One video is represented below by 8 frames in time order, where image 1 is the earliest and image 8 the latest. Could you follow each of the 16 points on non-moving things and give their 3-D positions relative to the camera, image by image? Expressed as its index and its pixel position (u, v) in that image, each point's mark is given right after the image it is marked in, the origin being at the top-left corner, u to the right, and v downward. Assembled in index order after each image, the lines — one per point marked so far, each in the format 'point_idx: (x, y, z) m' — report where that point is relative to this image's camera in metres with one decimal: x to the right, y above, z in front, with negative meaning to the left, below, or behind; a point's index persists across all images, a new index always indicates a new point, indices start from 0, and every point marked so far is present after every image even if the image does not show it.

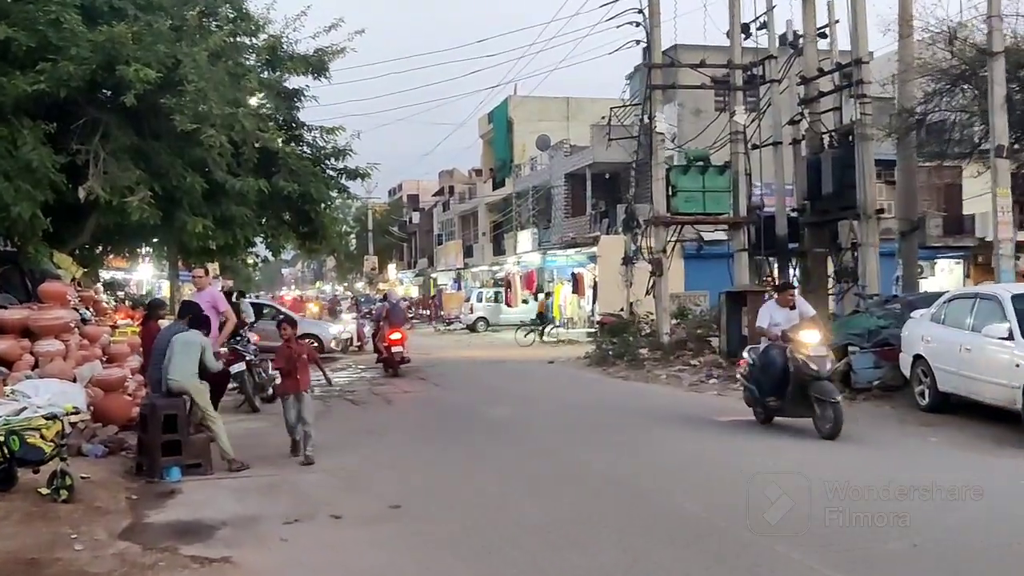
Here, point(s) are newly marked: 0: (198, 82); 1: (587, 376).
0: (-4.4, +2.9, +14.3) m
1: (+1.3, -1.5, +17.5) m
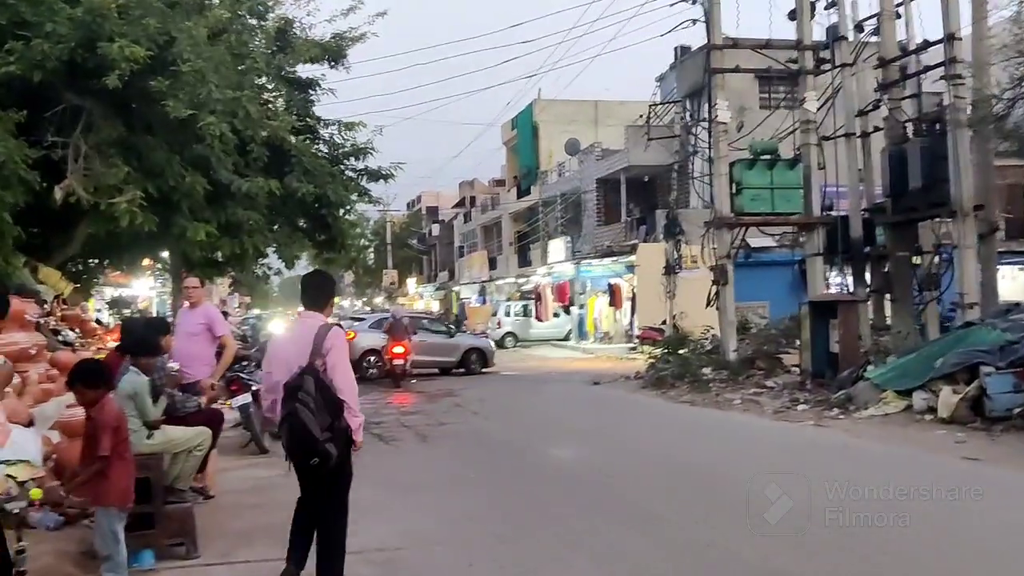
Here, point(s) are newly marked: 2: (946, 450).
0: (-3.8, +2.7, +12.2) m
1: (+2.0, -1.7, +15.2) m
2: (+4.3, -1.6, +10.1) m
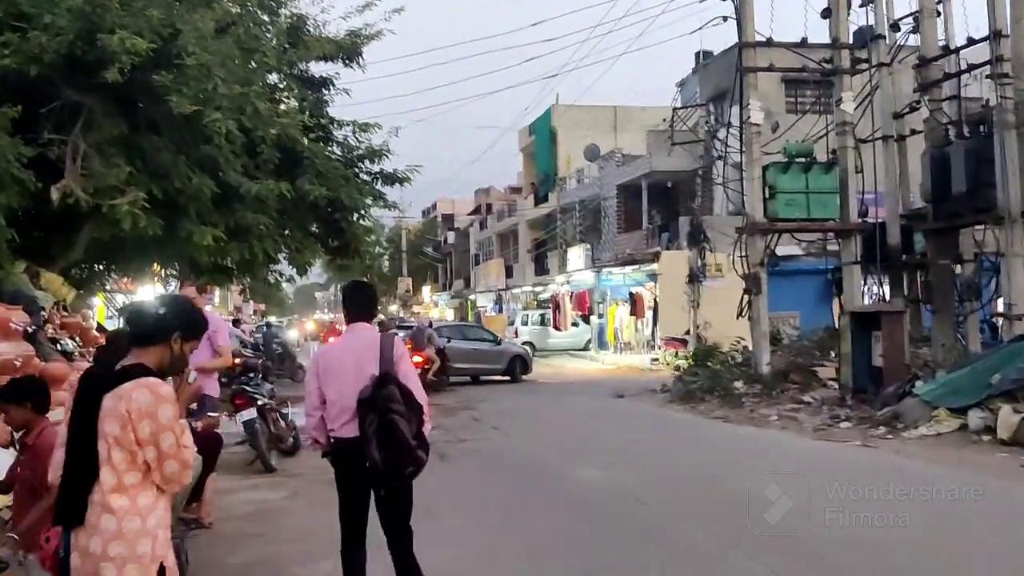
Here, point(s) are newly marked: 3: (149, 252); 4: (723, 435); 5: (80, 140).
0: (-3.5, +2.6, +11.5) m
1: (+2.3, -1.8, +14.4) m
2: (+4.5, -1.7, +9.3) m
3: (-5.3, +0.6, +14.9) m
4: (+2.6, -1.8, +12.4) m
5: (-5.0, +1.7, +11.7) m
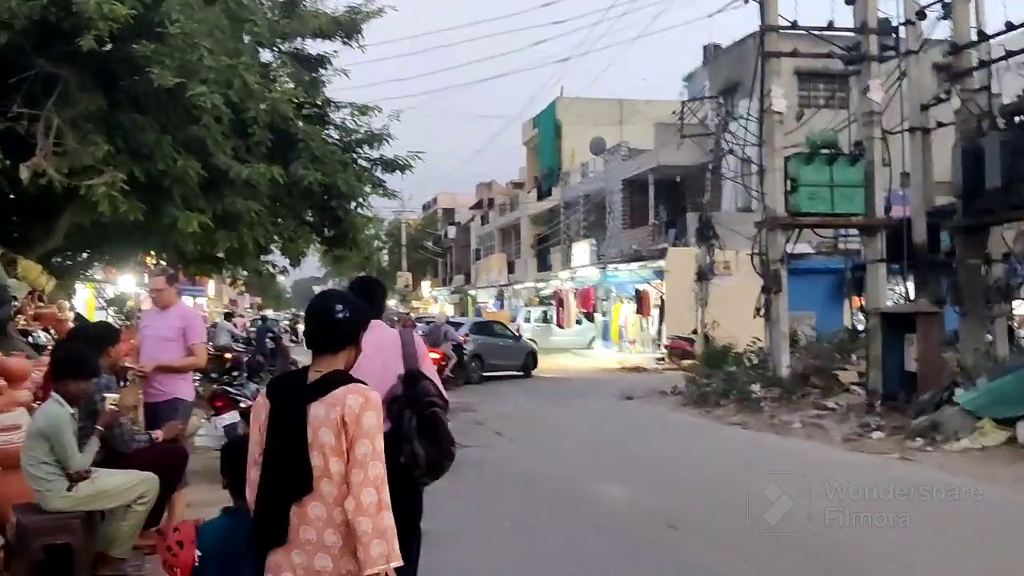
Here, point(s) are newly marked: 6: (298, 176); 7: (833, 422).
0: (-3.4, +2.7, +10.6) m
1: (+2.4, -1.8, +13.5) m
2: (+4.6, -1.7, +8.4) m
3: (-5.2, +0.7, +14.0) m
4: (+2.6, -1.8, +11.6) m
5: (-4.8, +1.8, +10.8) m
6: (-3.0, +1.6, +14.2) m
7: (+3.9, -1.6, +12.4) m
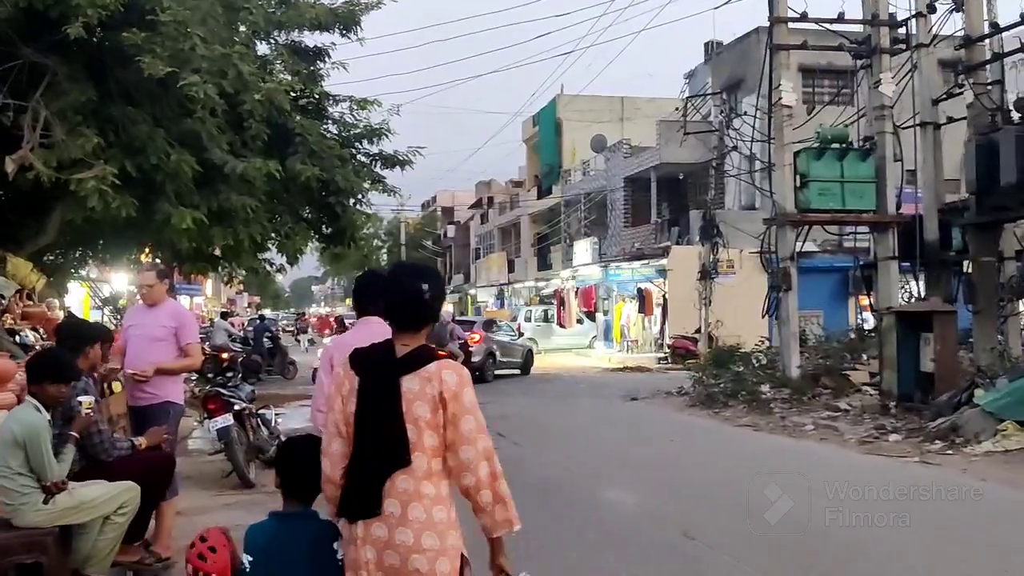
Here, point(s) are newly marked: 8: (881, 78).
0: (-3.3, +2.8, +10.2) m
1: (+2.4, -1.7, +13.2) m
2: (+4.7, -1.7, +8.0) m
3: (-5.2, +0.7, +13.6) m
4: (+2.7, -1.8, +11.2) m
5: (-4.8, +1.9, +10.4) m
6: (-2.9, +1.6, +13.8) m
7: (+3.9, -1.6, +12.0) m
8: (+5.4, +3.1, +15.0) m
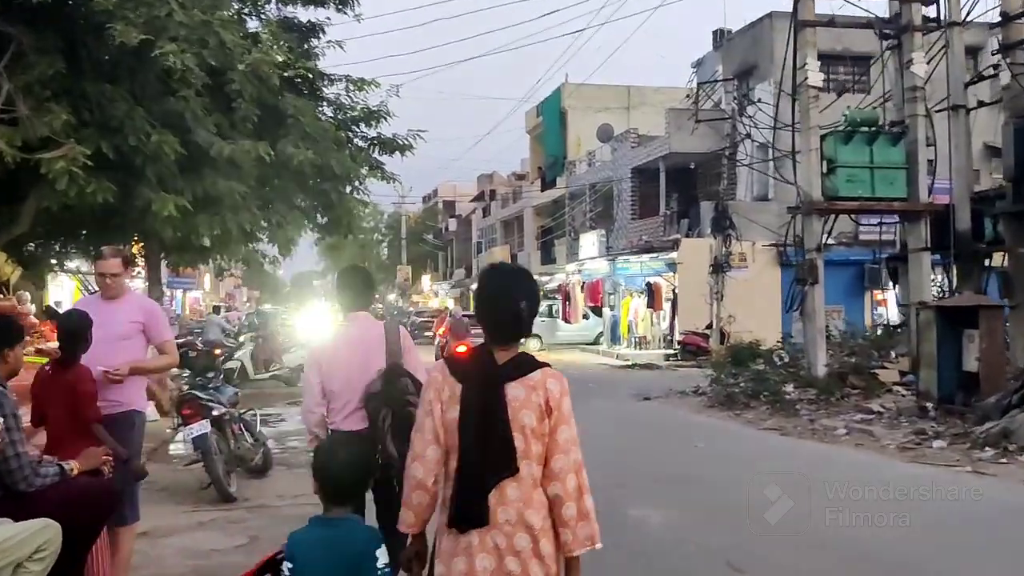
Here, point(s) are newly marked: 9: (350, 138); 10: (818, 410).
0: (-3.2, +2.8, +9.3) m
1: (+2.5, -1.7, +12.3) m
2: (+4.7, -1.6, +7.1) m
3: (-5.1, +0.8, +12.7) m
4: (+2.8, -1.7, +10.3) m
5: (-4.7, +1.9, +9.5) m
6: (-2.8, +1.7, +12.9) m
7: (+4.0, -1.5, +11.1) m
8: (+5.5, +3.2, +14.0) m
9: (-2.3, +2.1, +14.6) m
10: (+3.8, -1.5, +12.5) m
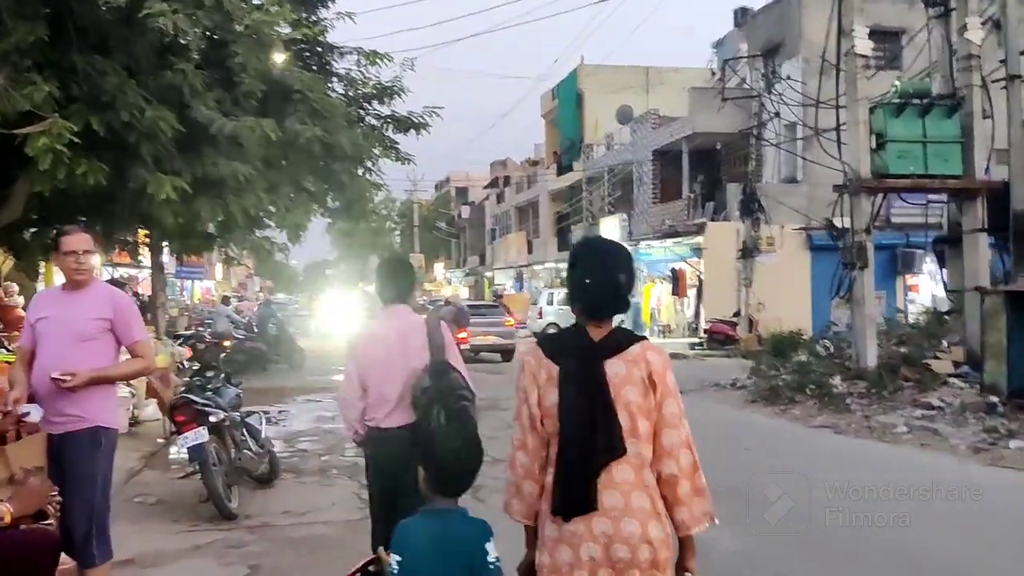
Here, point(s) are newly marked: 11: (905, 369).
0: (-3.0, +2.9, +8.4) m
1: (+2.8, -1.5, +11.3) m
2: (+5.0, -1.5, +6.1) m
3: (-4.8, +0.9, +11.8) m
4: (+3.1, -1.5, +9.3) m
5: (-4.5, +2.0, +8.6) m
6: (-2.5, +1.8, +12.0) m
7: (+4.3, -1.4, +10.1) m
8: (+5.8, +3.4, +13.0) m
9: (-2.0, +2.3, +13.7) m
10: (+4.1, -1.3, +11.5) m
11: (+4.9, -1.0, +12.7) m
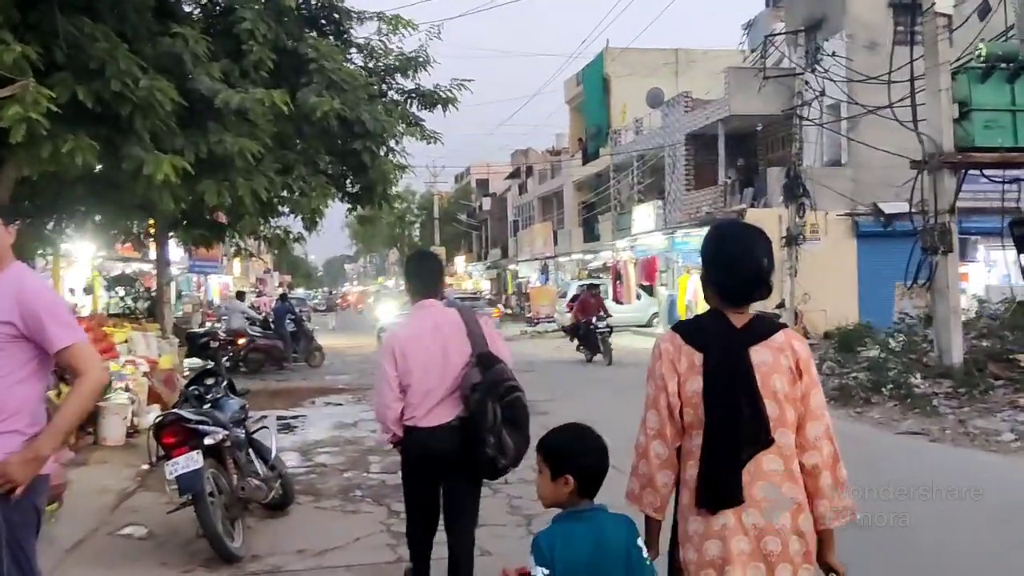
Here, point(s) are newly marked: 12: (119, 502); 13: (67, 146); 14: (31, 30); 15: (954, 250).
0: (-2.7, +3.0, +7.1) m
1: (+3.3, -1.4, +10.0) m
2: (+5.3, -1.4, +4.8) m
3: (-4.3, +1.0, +10.6) m
4: (+3.5, -1.4, +8.0) m
5: (-4.1, +2.1, +7.3) m
6: (-2.1, +1.9, +10.7) m
7: (+4.8, -1.2, +8.8) m
8: (+6.3, +3.5, +11.6) m
9: (-1.6, +2.4, +12.4) m
10: (+4.5, -1.2, +10.2) m
11: (+5.4, -0.8, +11.4) m
12: (-2.8, -1.5, +7.1) m
13: (-3.4, +1.1, +7.7) m
14: (-4.0, +2.1, +8.4) m
15: (+5.0, +0.4, +11.7) m
